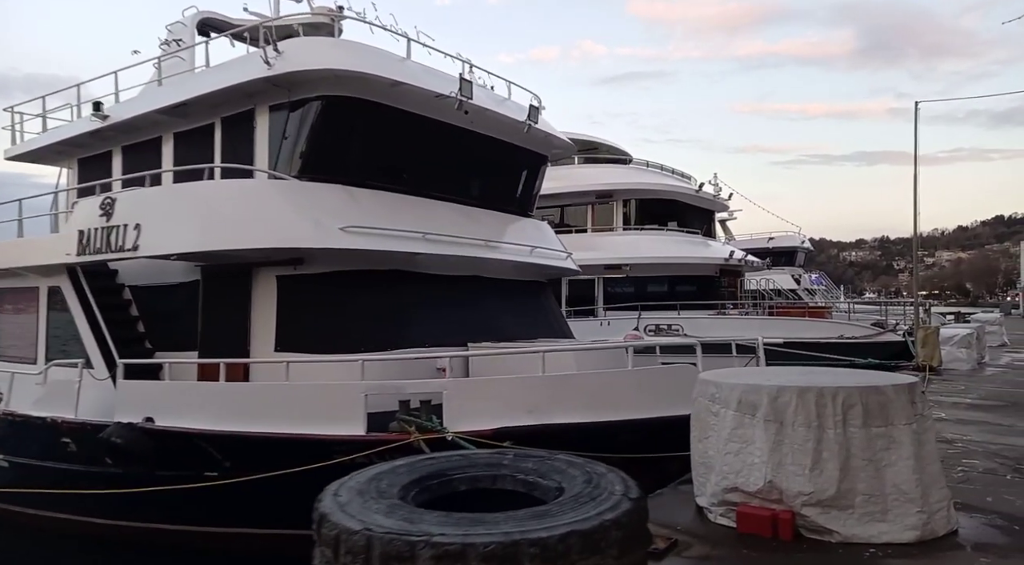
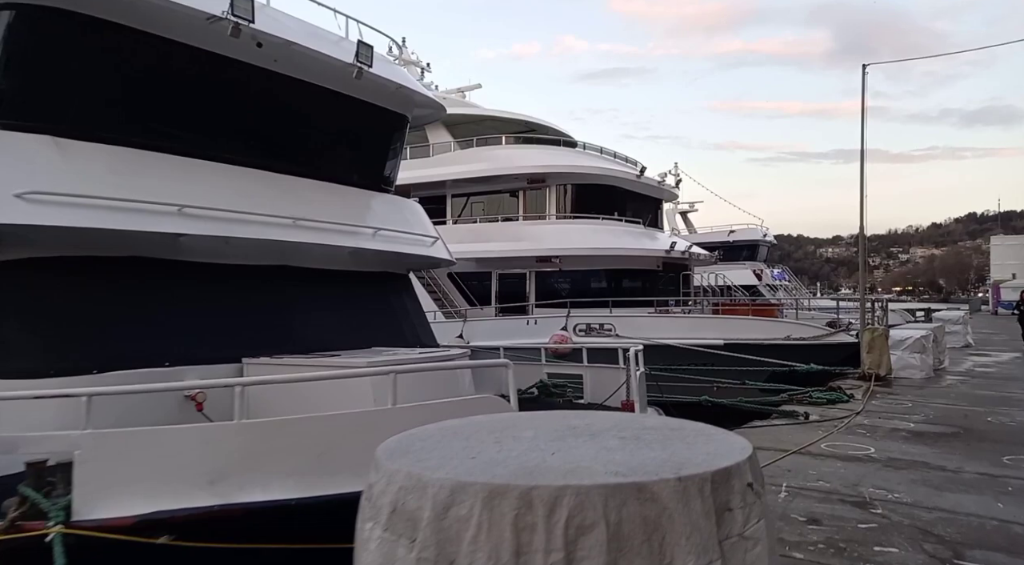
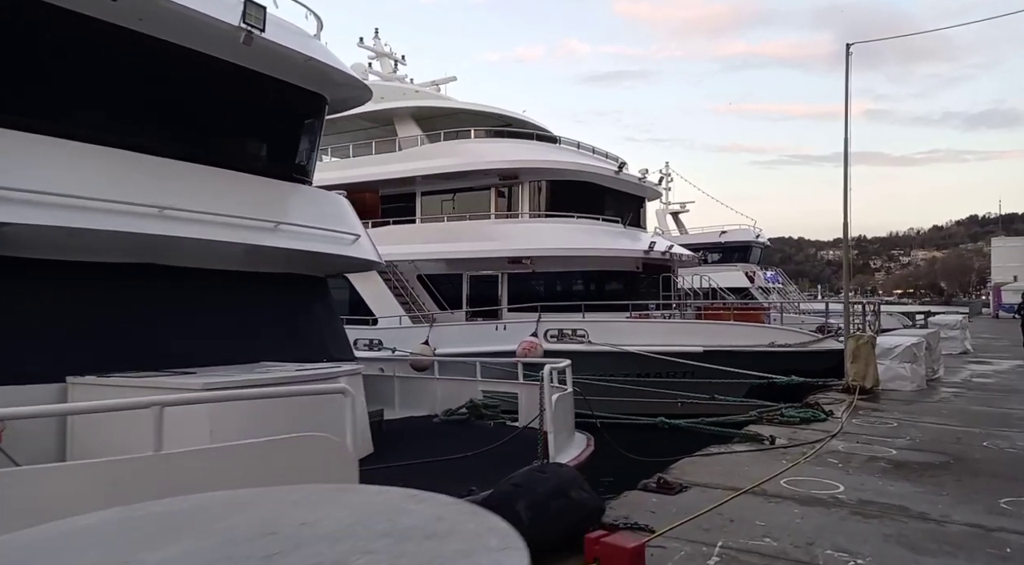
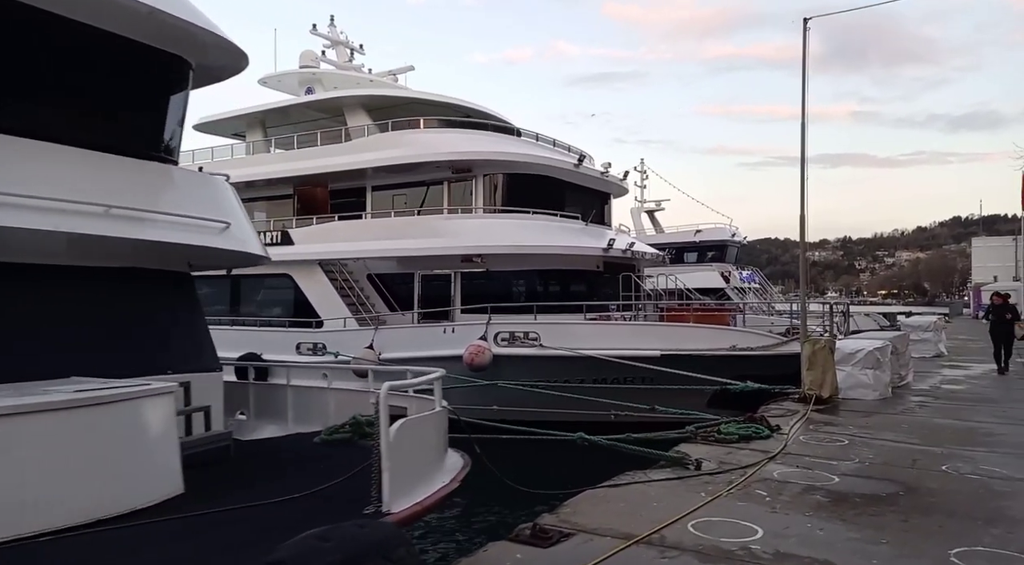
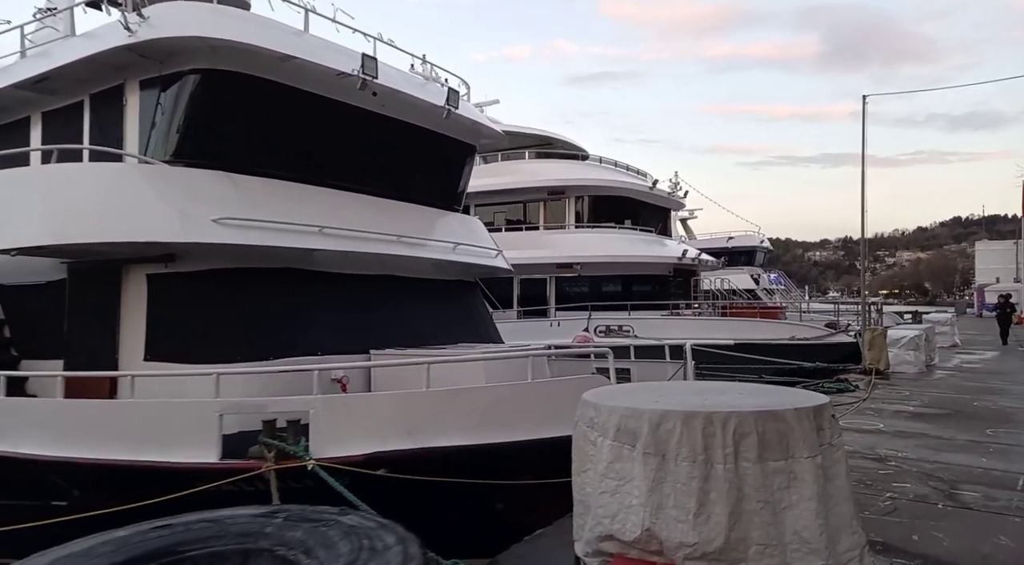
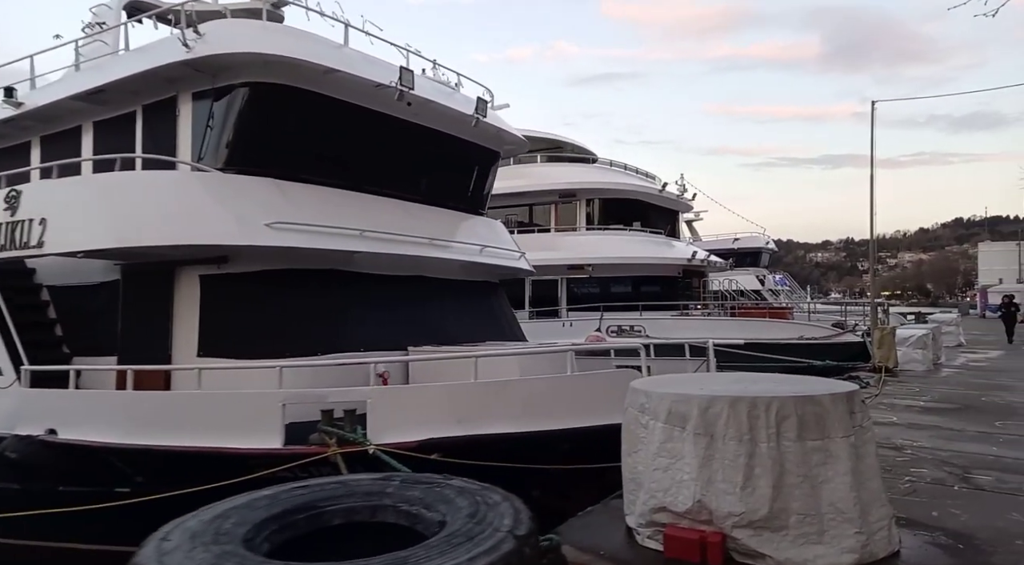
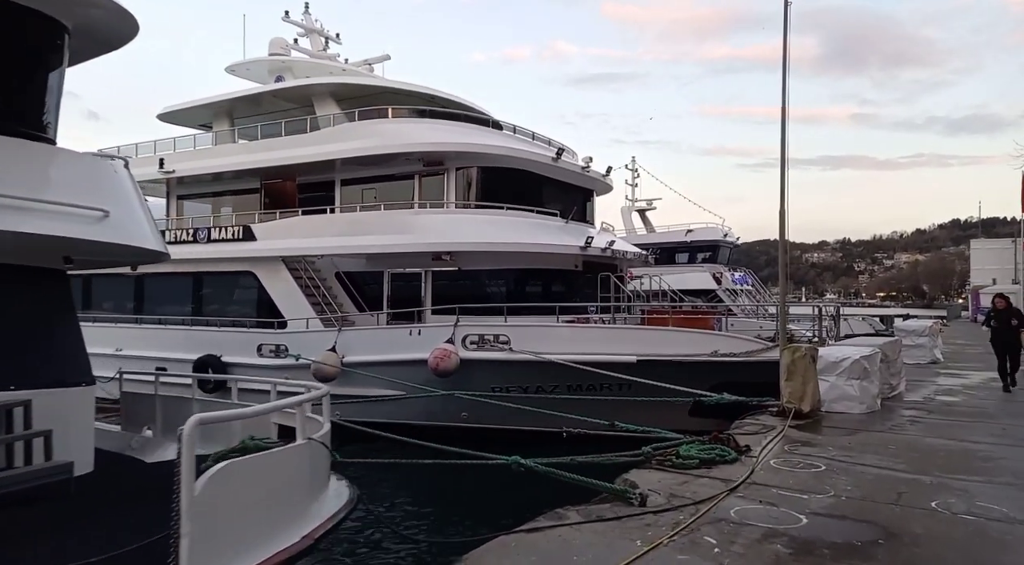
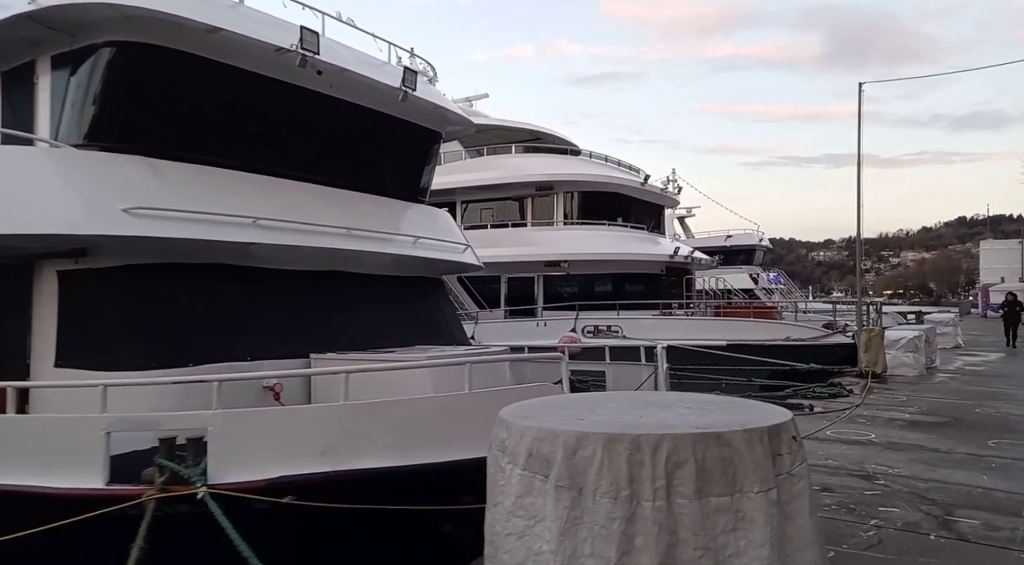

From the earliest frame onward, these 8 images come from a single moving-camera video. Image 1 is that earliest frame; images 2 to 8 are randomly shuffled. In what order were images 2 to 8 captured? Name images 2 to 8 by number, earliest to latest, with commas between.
6, 5, 8, 2, 3, 4, 7
